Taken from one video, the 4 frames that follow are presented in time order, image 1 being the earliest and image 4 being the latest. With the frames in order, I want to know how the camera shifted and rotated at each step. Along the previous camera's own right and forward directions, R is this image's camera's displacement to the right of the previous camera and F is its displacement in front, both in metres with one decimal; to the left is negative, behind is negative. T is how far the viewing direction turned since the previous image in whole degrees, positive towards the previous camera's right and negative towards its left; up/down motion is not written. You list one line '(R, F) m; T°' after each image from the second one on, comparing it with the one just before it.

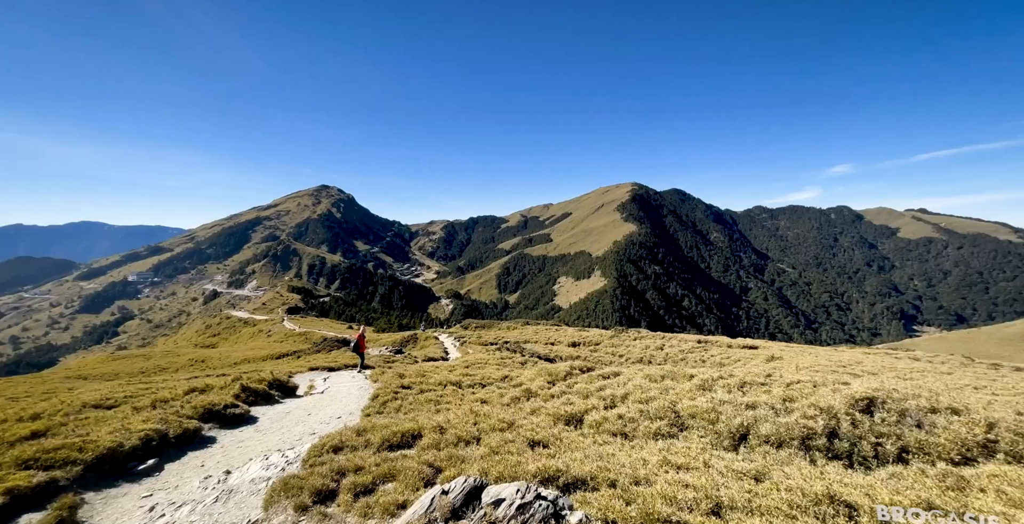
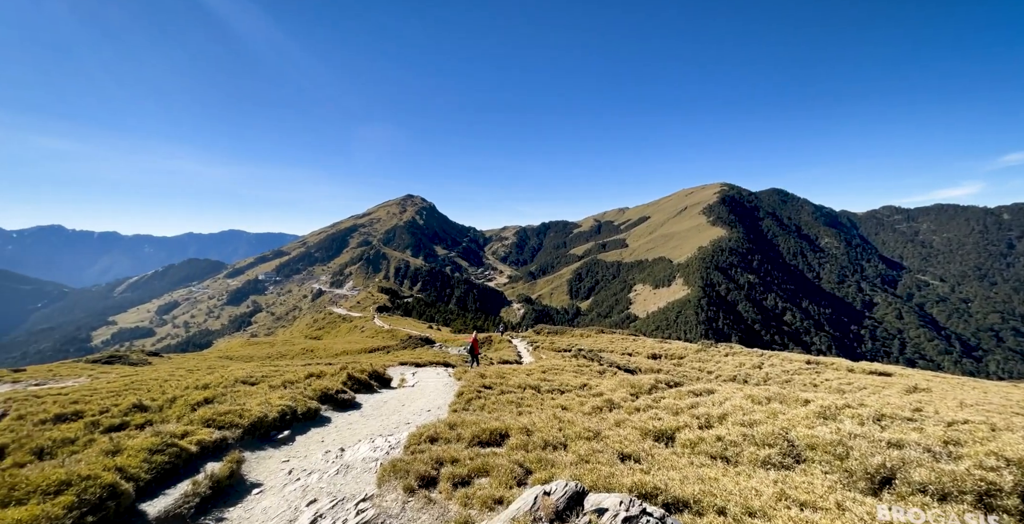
(-0.6, +0.1) m; -7°
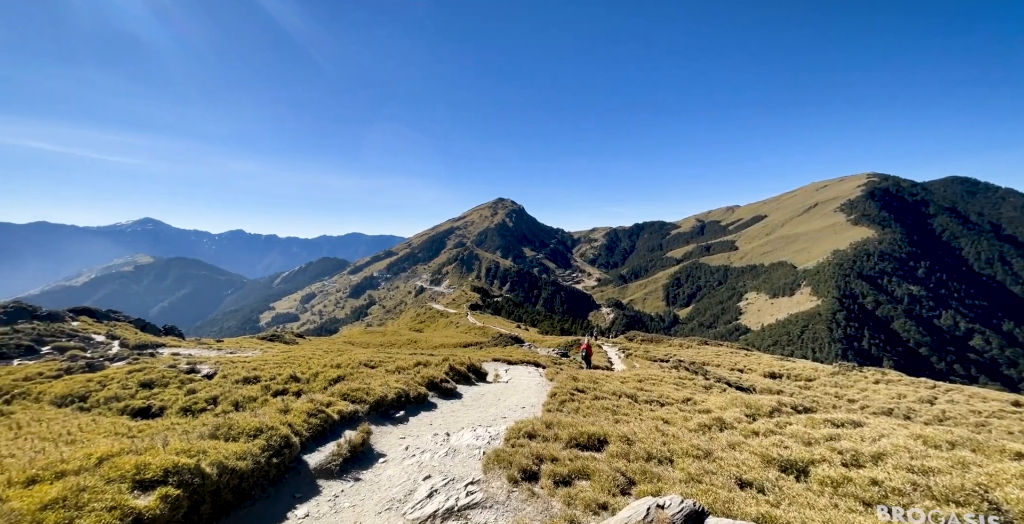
(-0.4, +1.6) m; -9°
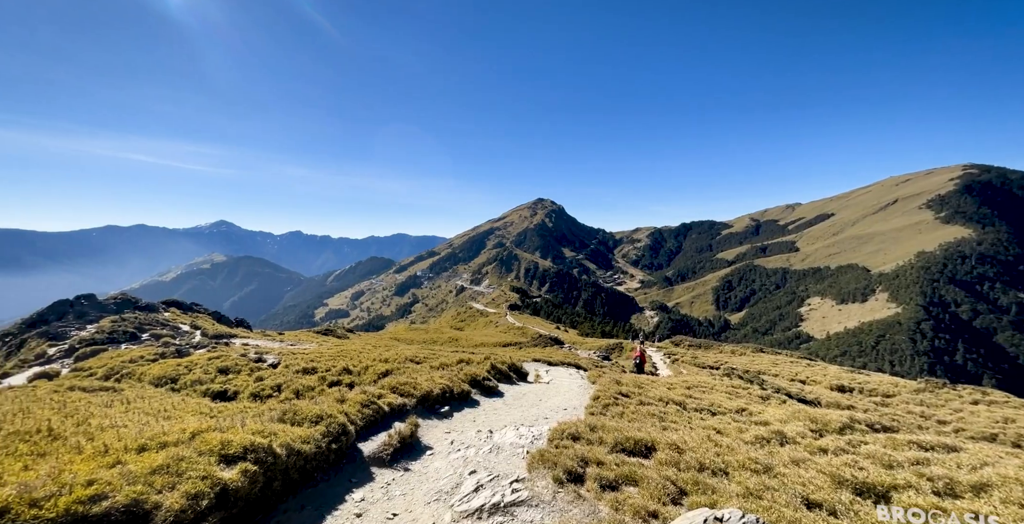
(-0.2, +1.0) m; -4°
